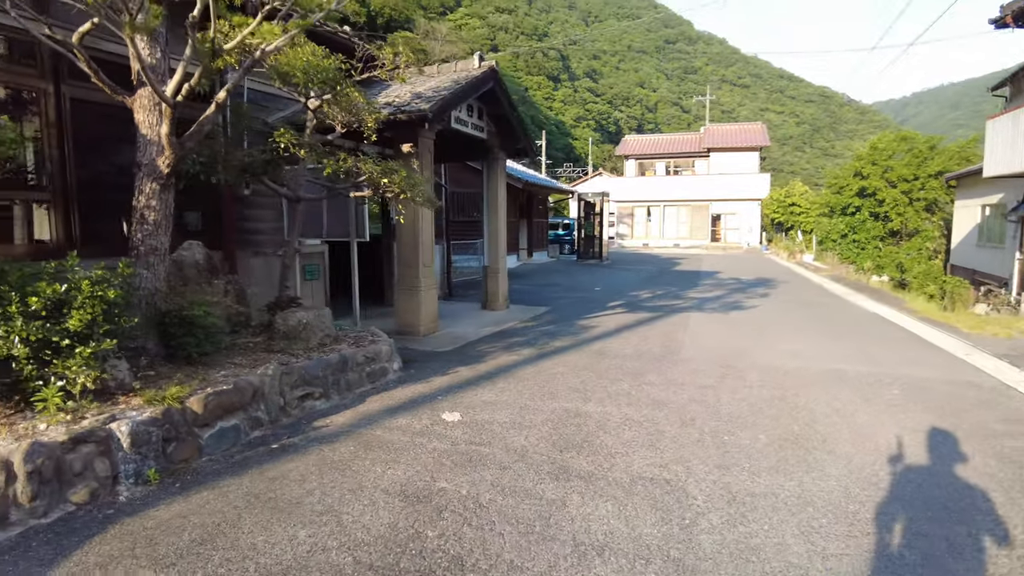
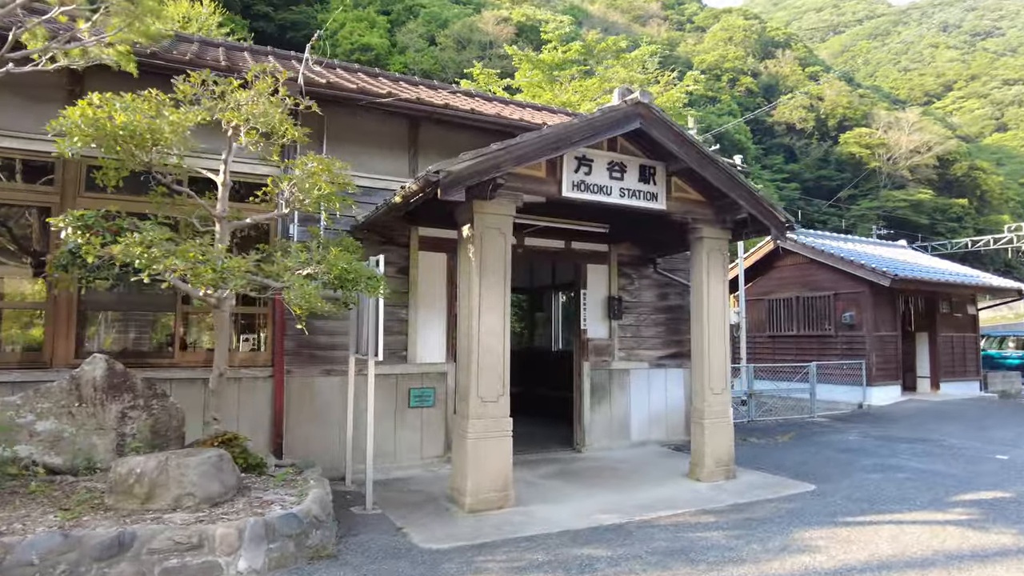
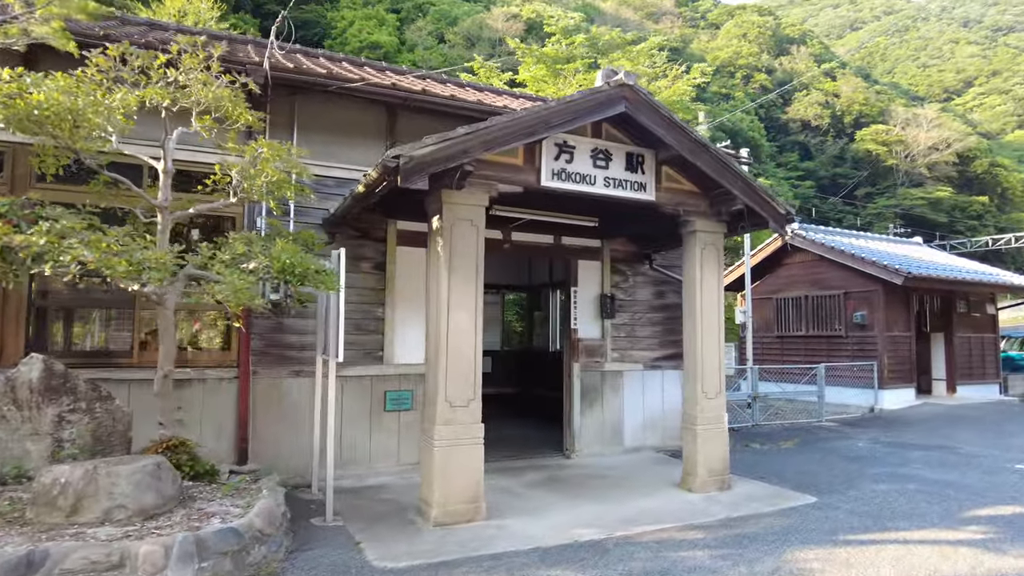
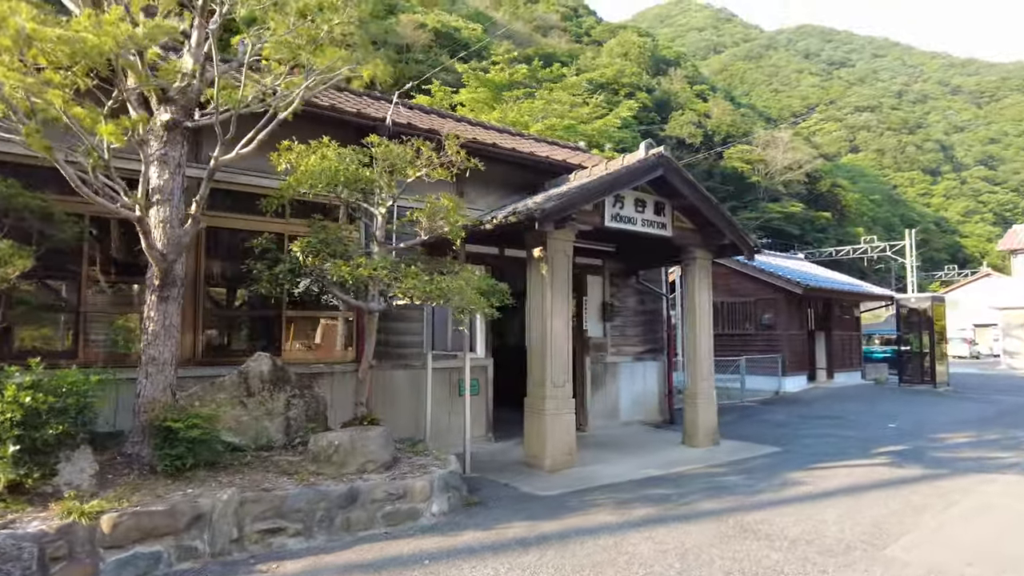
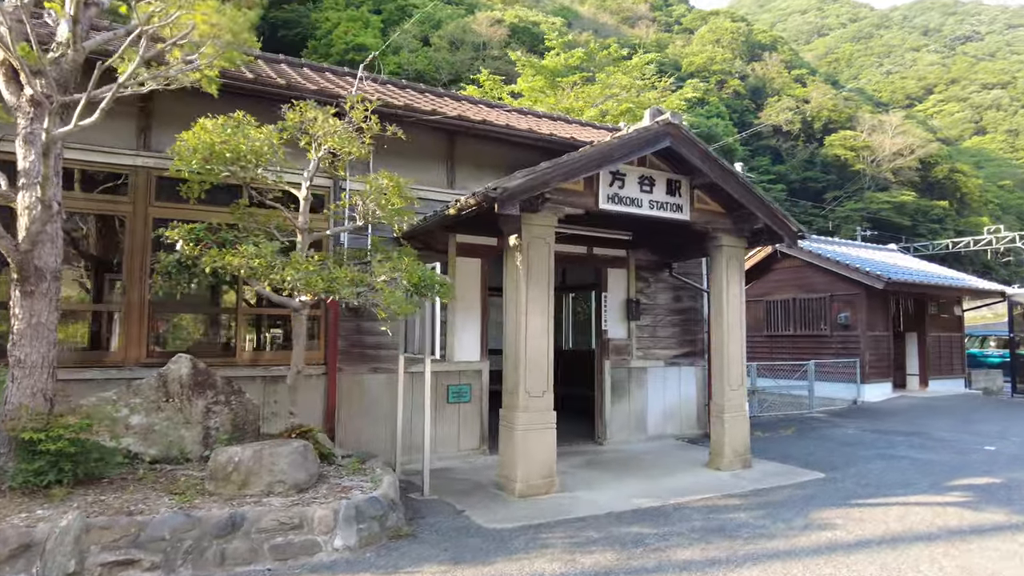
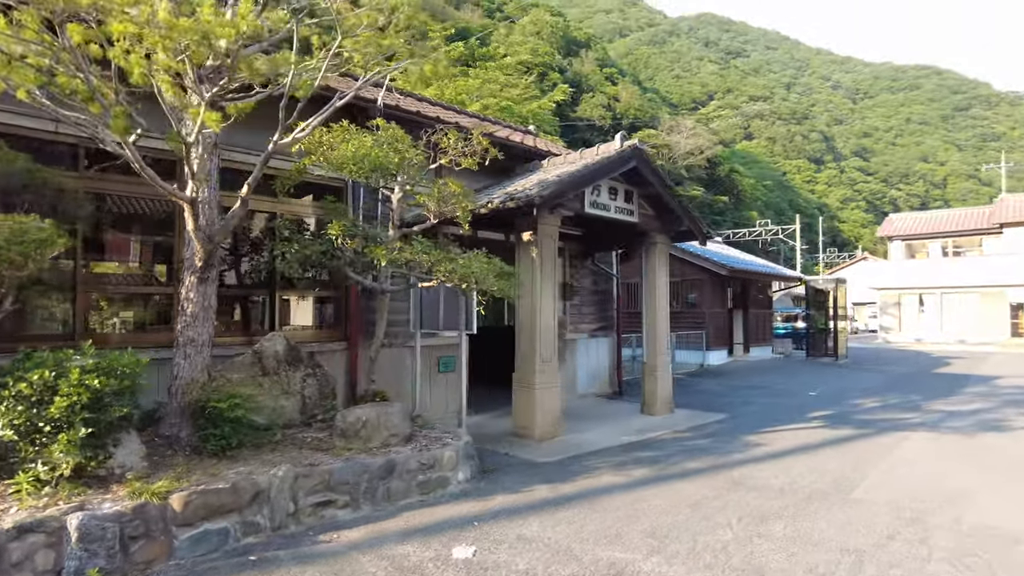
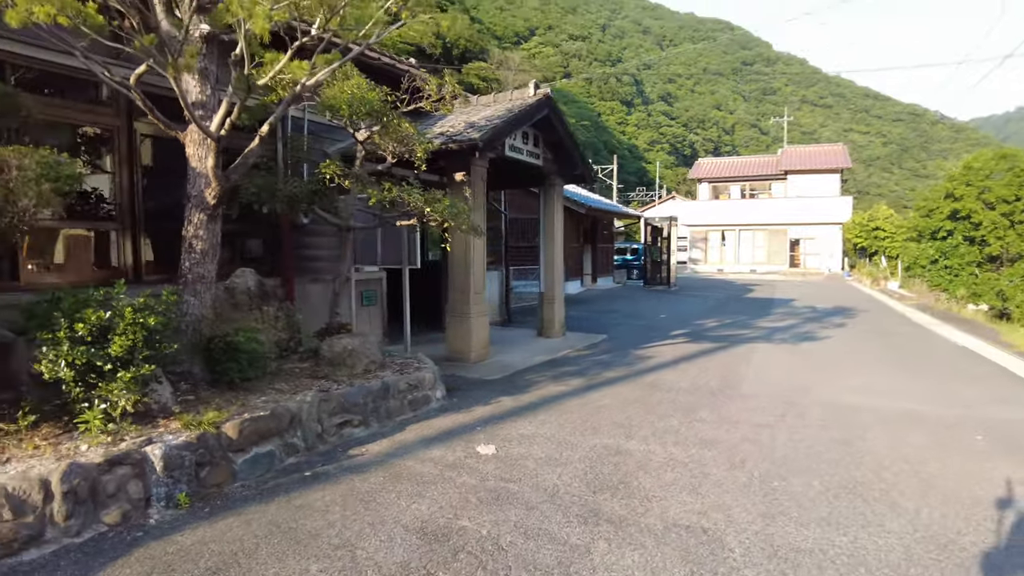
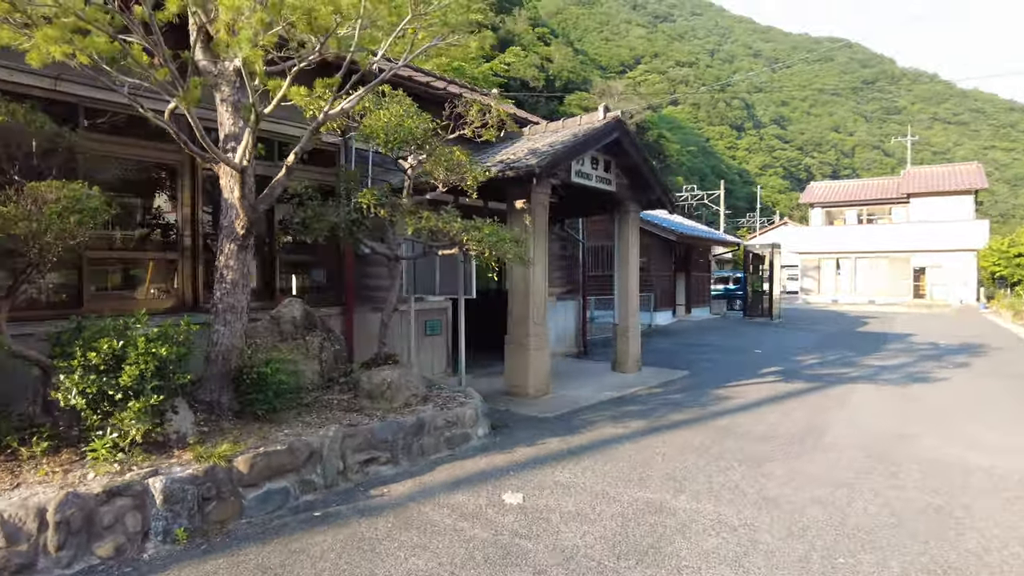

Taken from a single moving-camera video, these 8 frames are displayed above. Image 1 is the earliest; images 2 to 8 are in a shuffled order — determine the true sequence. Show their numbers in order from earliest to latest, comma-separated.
7, 8, 6, 4, 5, 2, 3
